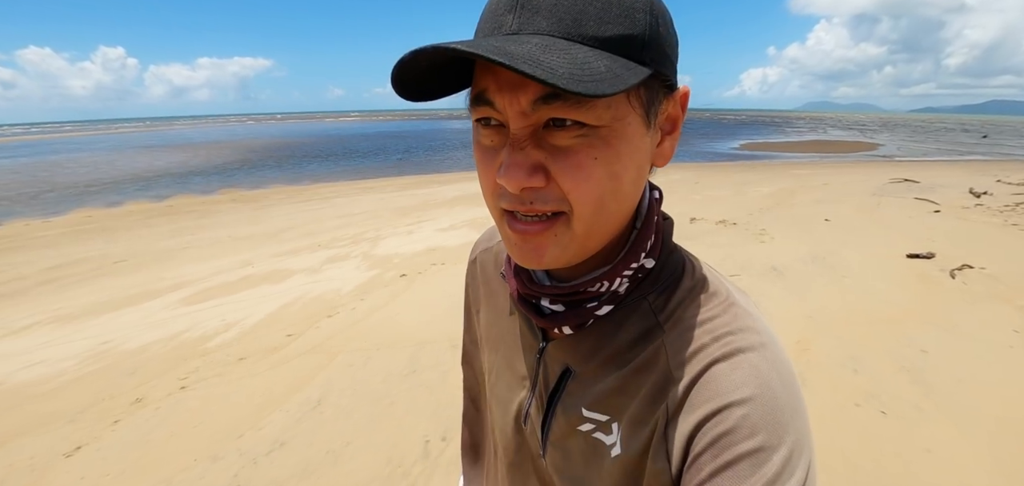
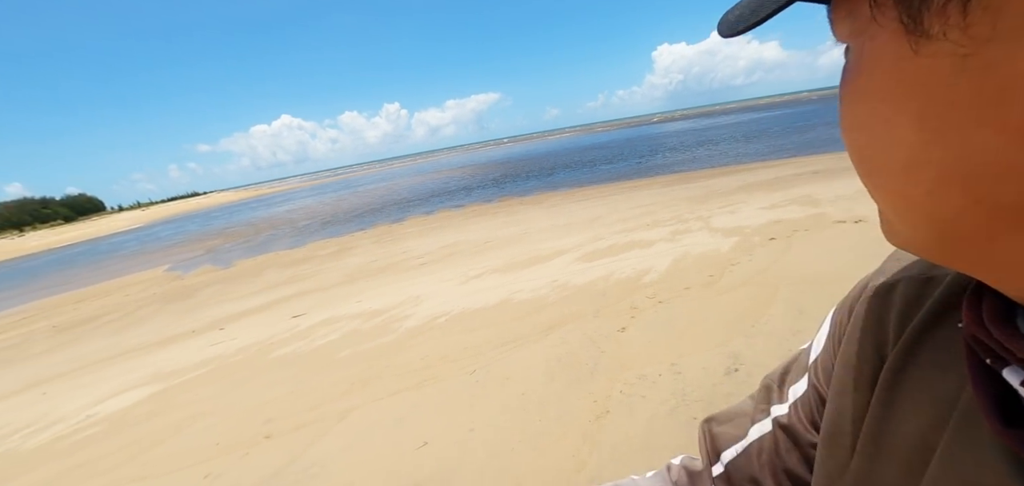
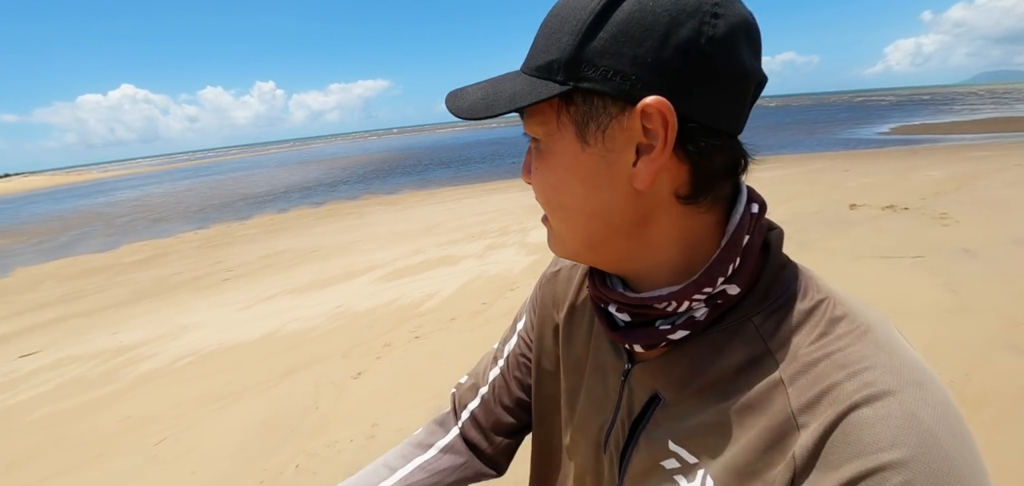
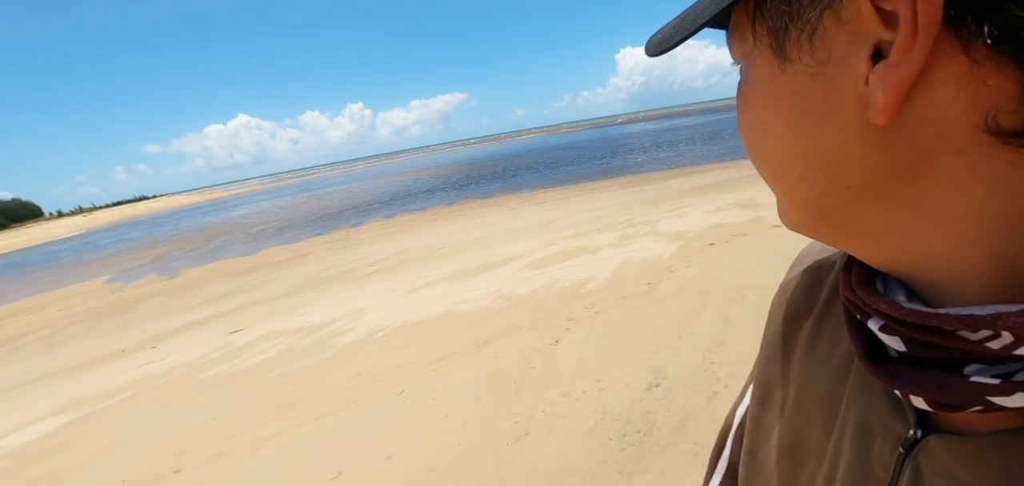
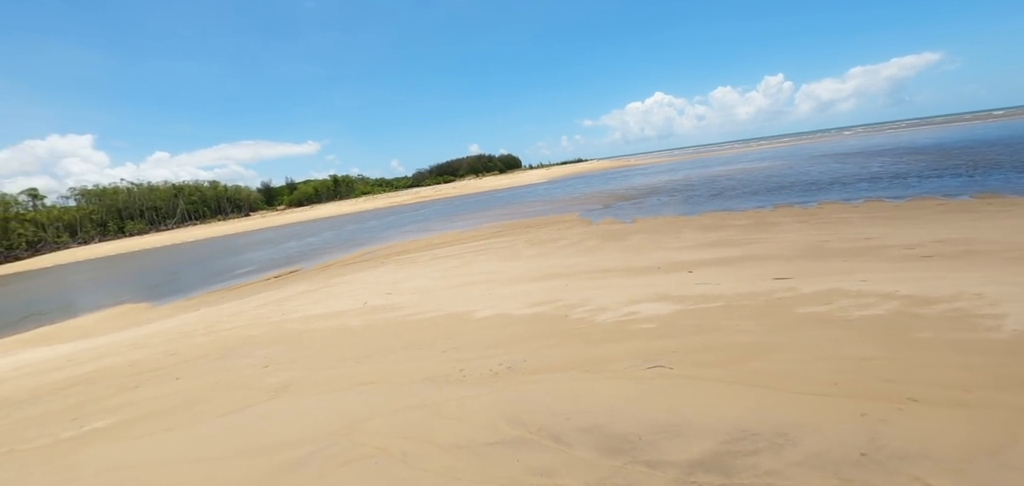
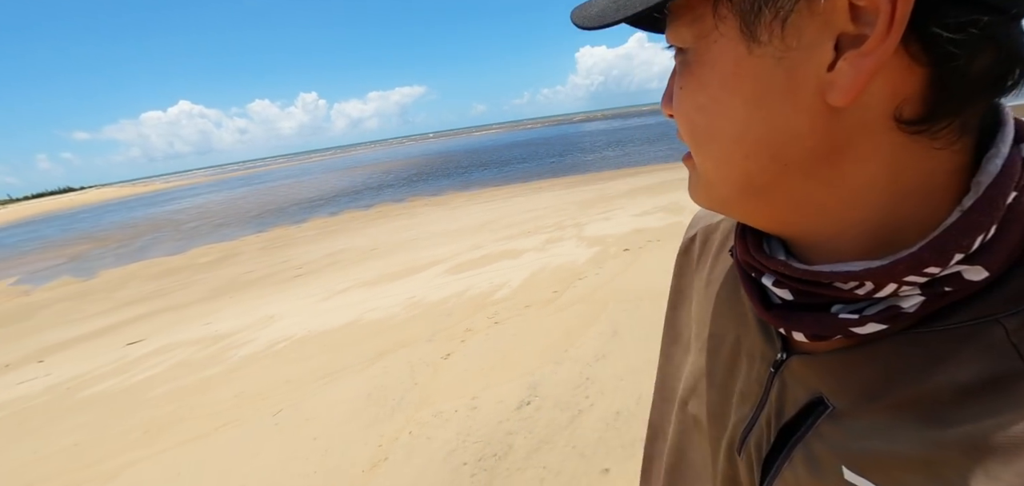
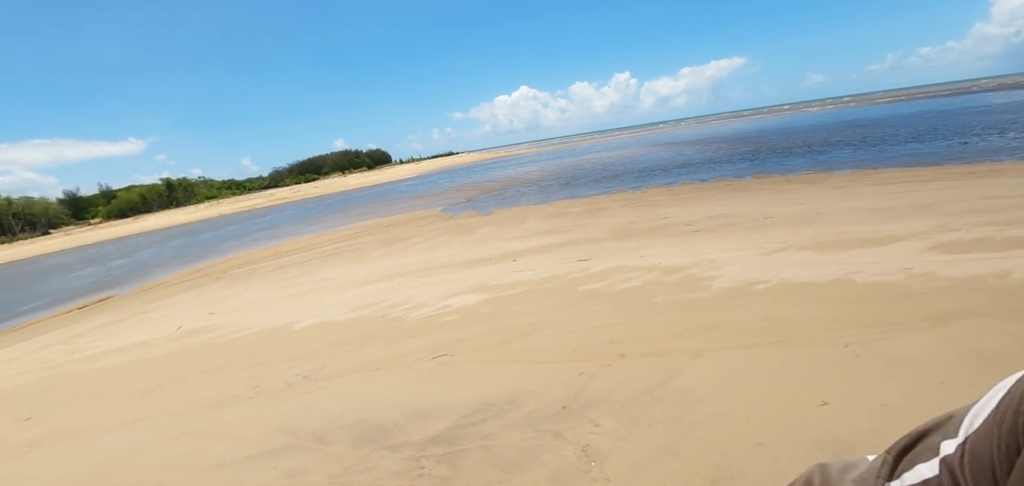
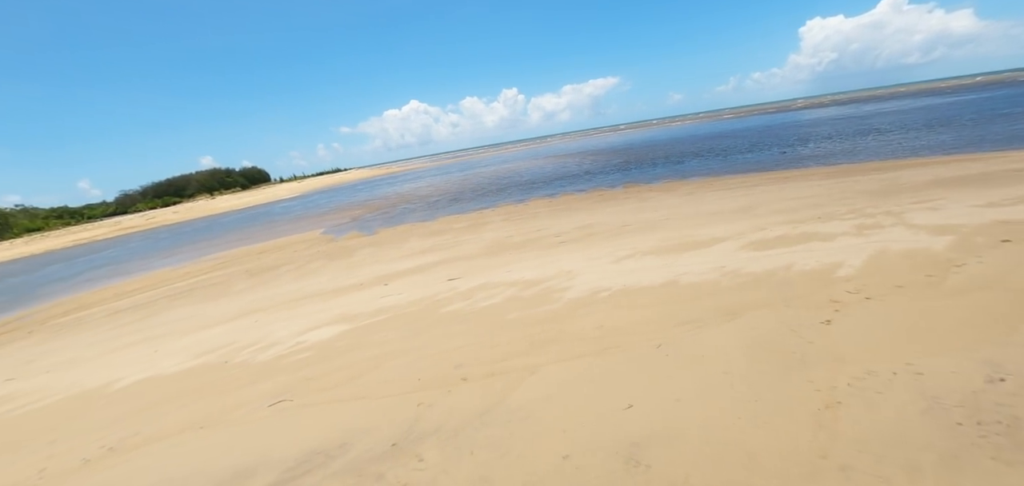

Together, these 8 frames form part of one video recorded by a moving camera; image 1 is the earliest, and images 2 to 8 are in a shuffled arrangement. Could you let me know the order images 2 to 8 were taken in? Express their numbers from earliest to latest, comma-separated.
3, 6, 4, 2, 8, 7, 5
